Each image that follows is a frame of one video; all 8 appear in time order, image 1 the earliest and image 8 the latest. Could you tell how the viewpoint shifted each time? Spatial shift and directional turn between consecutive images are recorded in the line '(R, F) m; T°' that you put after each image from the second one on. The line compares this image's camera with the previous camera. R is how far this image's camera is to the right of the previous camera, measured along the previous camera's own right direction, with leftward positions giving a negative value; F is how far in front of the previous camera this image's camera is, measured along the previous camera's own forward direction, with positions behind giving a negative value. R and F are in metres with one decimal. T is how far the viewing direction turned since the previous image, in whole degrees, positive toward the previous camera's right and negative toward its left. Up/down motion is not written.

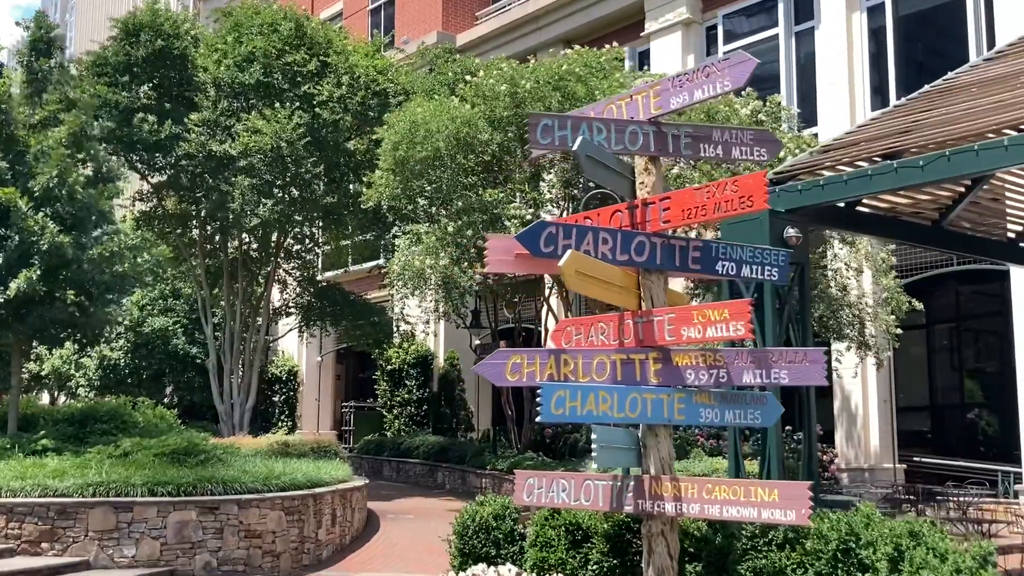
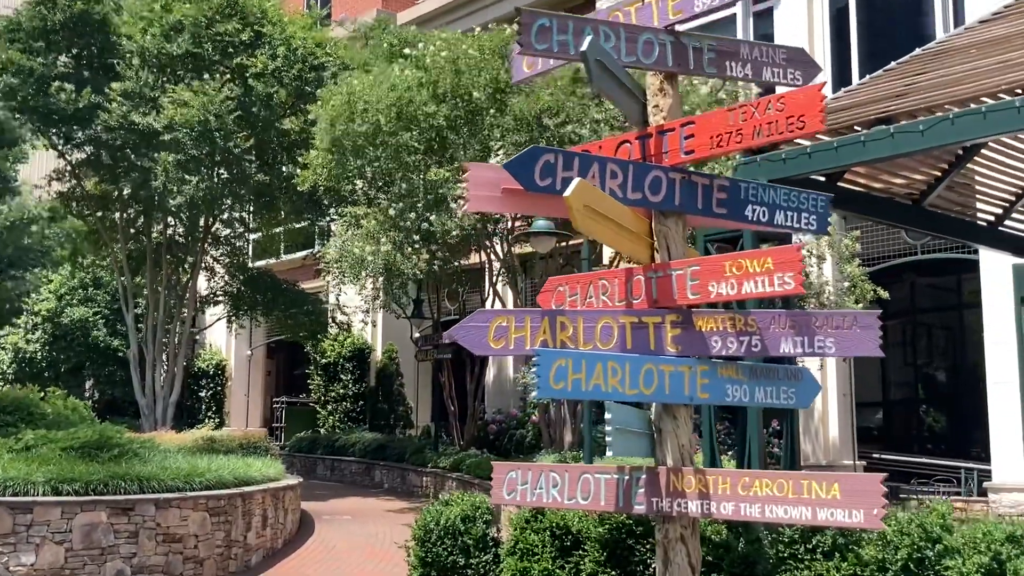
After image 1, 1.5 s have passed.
(-0.2, +1.2) m; +3°
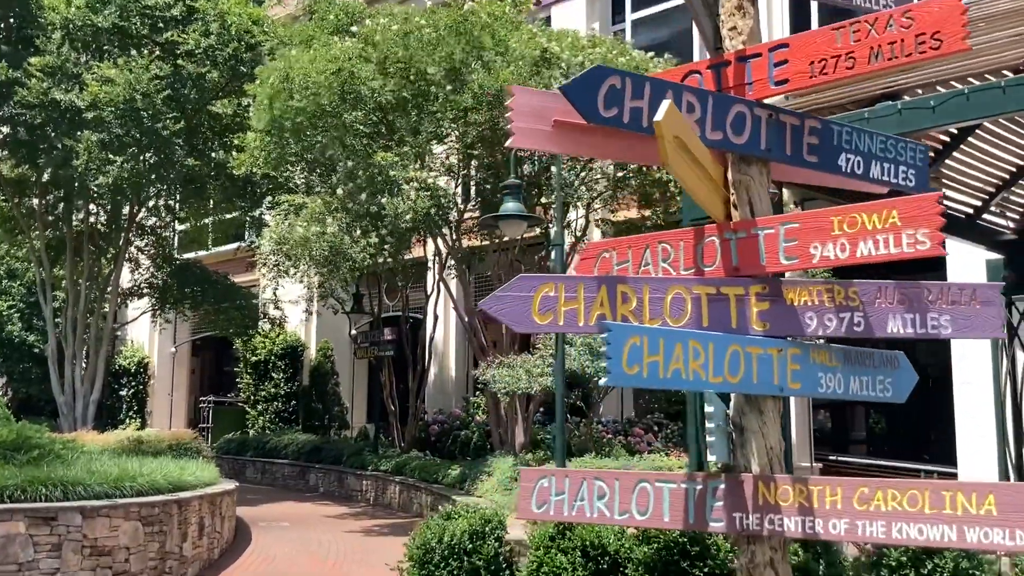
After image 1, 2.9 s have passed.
(-0.4, +1.0) m; +4°
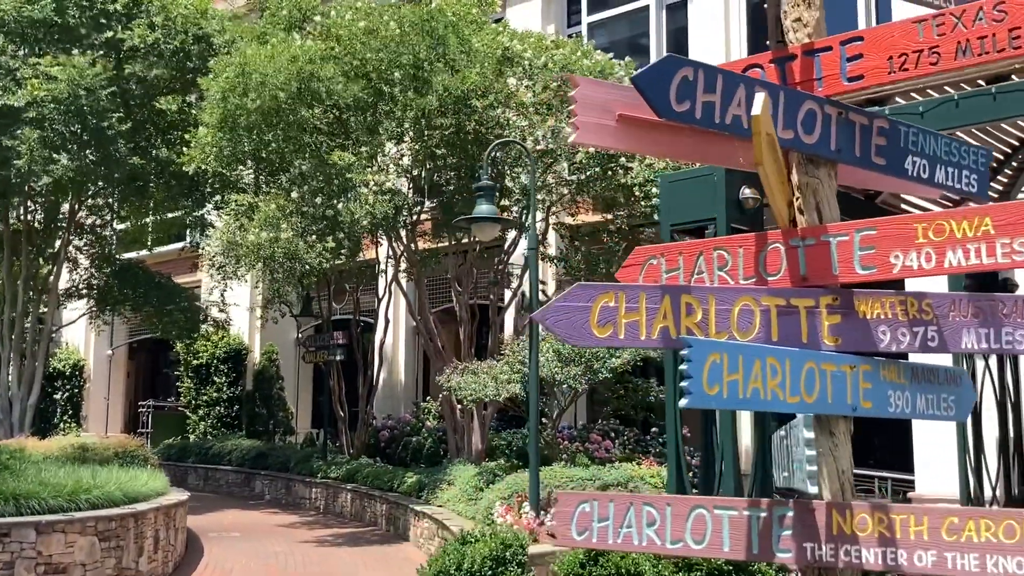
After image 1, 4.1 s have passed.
(-0.4, +0.3) m; +3°
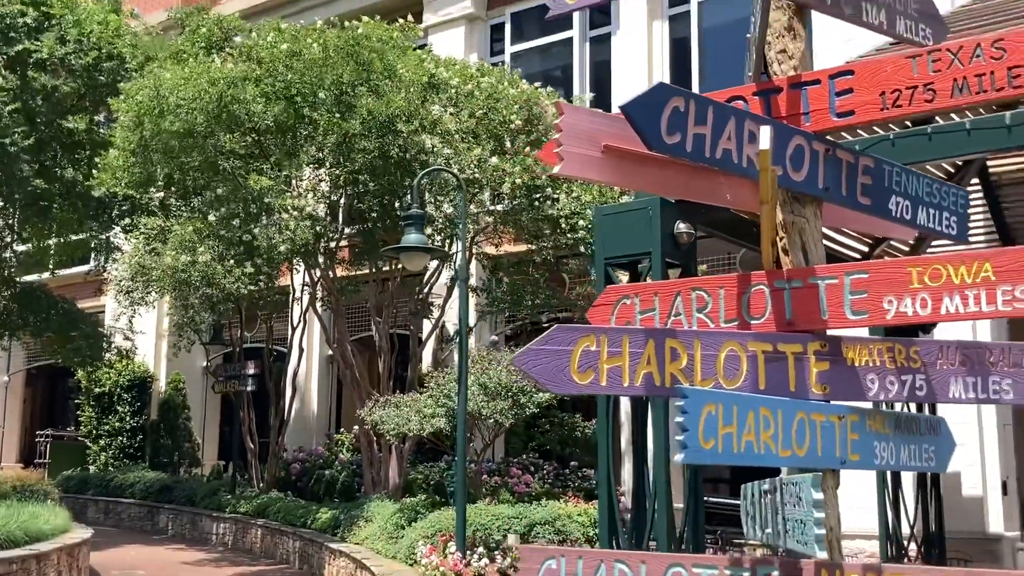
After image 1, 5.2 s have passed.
(-0.2, +0.3) m; +4°
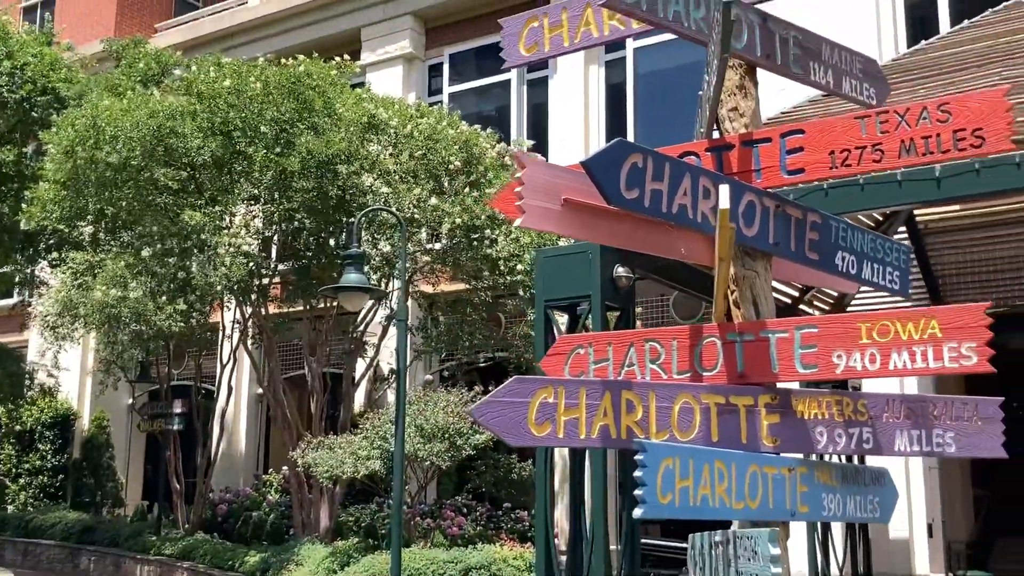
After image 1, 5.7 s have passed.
(-0.1, 0.0) m; +3°
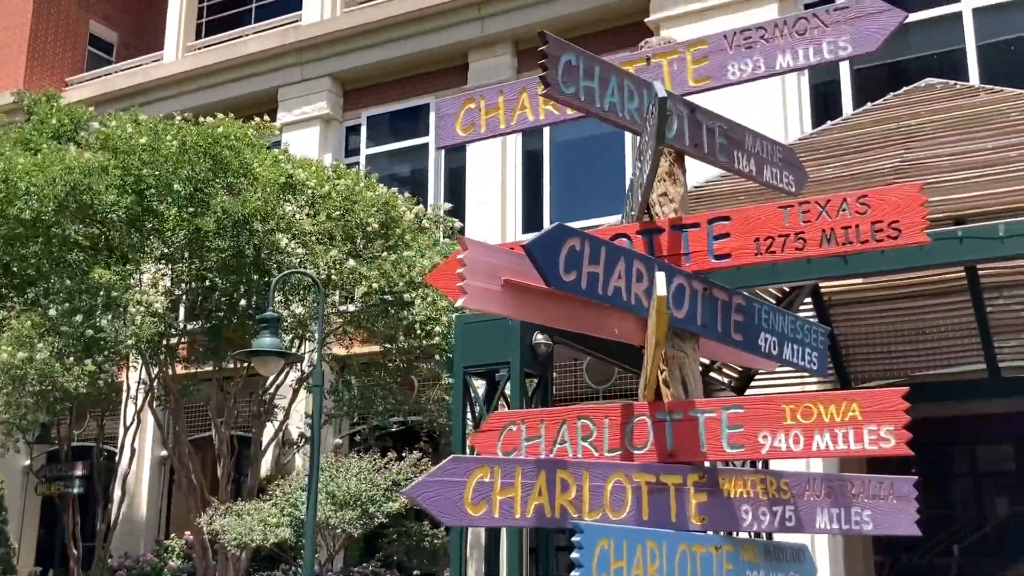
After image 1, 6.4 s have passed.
(-0.1, -0.1) m; +4°
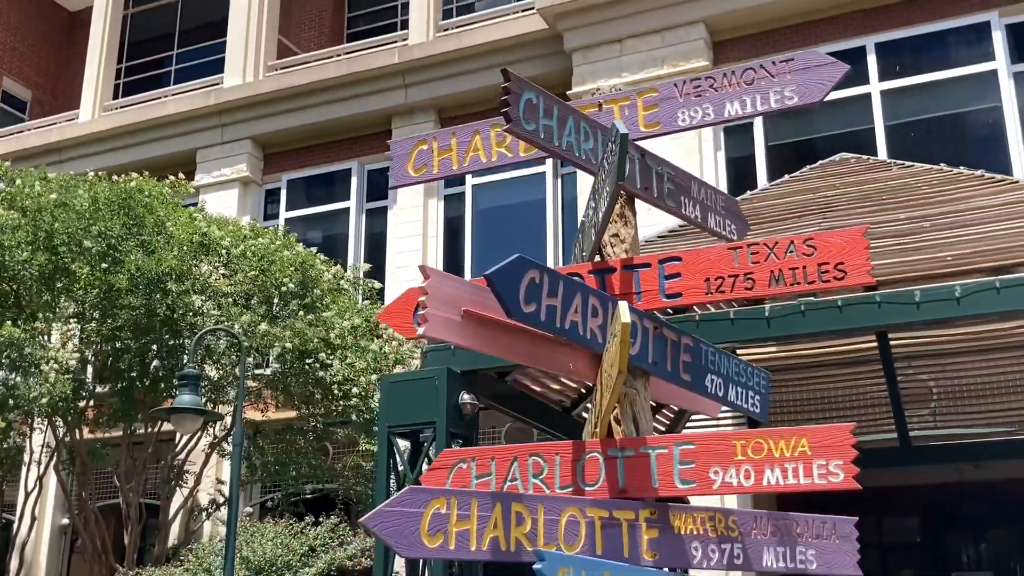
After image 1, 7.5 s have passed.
(-0.1, 0.0) m; +4°
